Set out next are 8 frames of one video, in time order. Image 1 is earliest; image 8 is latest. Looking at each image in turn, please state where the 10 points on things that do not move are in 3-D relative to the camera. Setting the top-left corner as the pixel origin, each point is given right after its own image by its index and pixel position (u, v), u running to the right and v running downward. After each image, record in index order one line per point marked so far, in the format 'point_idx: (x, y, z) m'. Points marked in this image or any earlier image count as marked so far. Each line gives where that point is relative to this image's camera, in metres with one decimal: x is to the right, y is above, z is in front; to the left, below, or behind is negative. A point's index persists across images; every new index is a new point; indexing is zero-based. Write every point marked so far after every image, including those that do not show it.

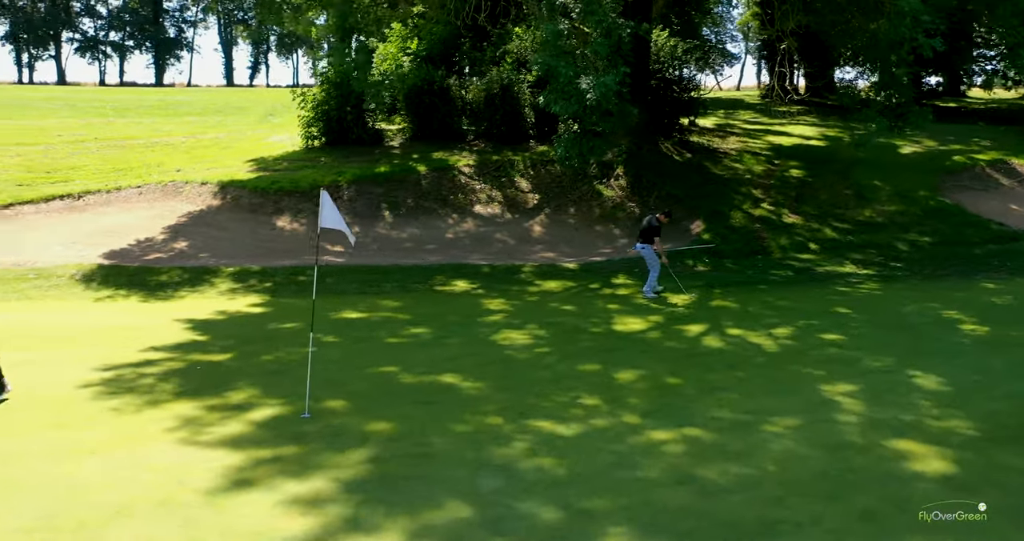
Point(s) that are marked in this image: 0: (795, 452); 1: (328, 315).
0: (+2.4, -1.5, +7.0) m
1: (-2.9, -0.7, +13.0) m
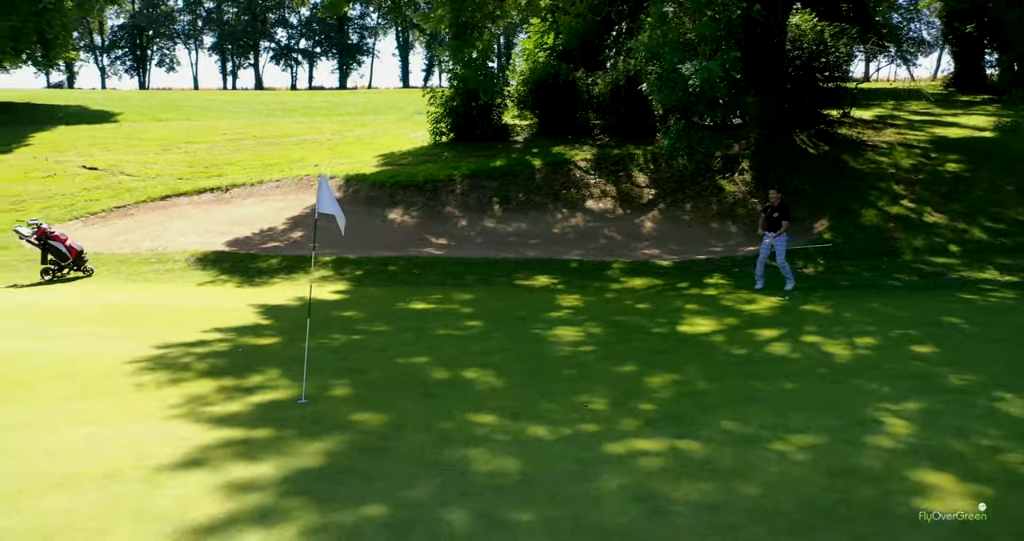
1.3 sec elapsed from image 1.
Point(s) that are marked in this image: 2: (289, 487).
0: (+2.1, -1.5, +6.0) m
1: (-1.9, -0.5, +13.0) m
2: (-1.6, -1.5, +5.8) m
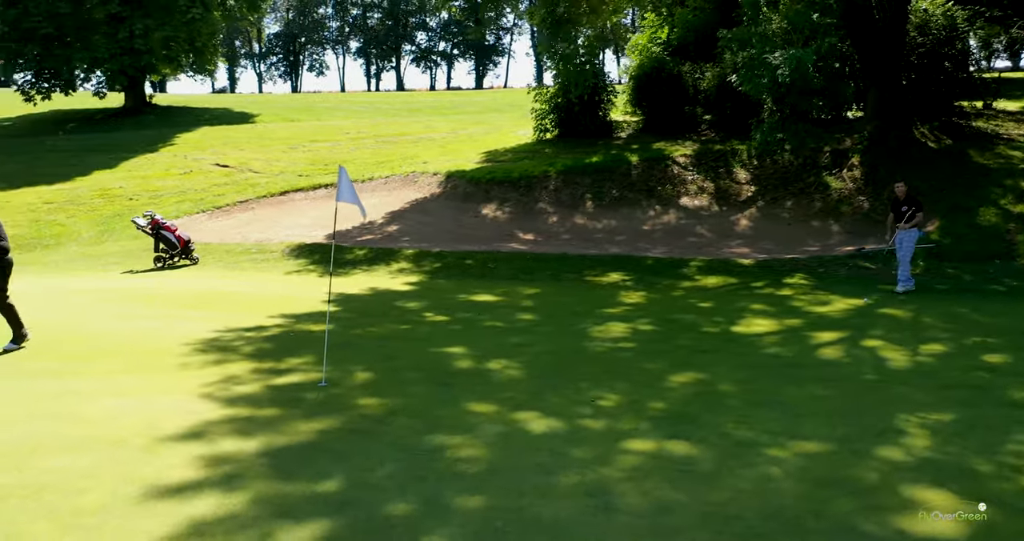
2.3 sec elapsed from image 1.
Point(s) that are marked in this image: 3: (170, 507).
0: (+1.8, -1.4, +5.6) m
1: (-0.9, -0.4, +13.2) m
2: (-1.9, -1.4, +6.1) m
3: (-2.2, -1.5, +5.2) m
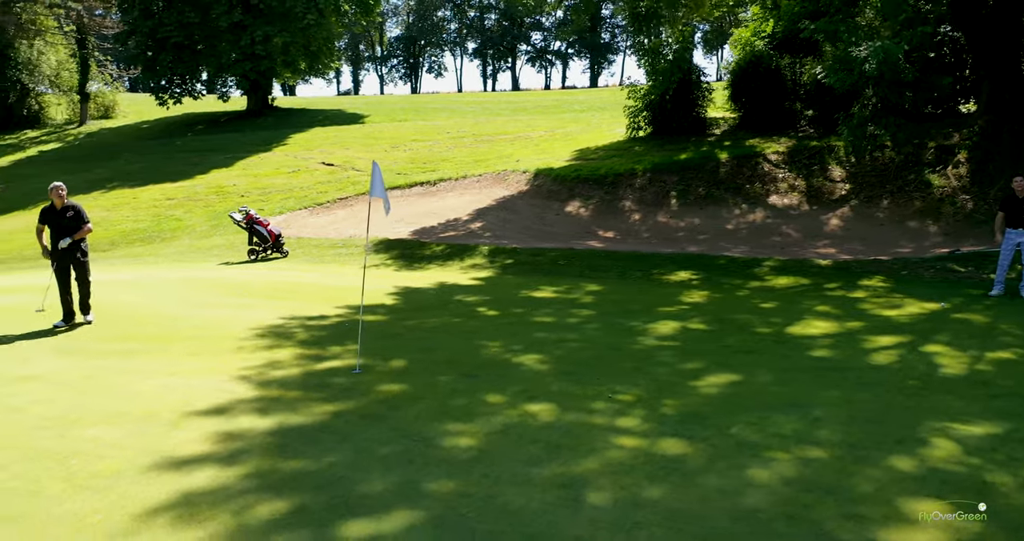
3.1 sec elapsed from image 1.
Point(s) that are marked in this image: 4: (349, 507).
0: (+1.6, -1.4, +5.5) m
1: (+0.1, -0.4, +13.3) m
2: (-1.9, -1.3, +6.4) m
3: (-2.4, -1.4, +5.6) m
4: (-1.0, -1.5, +5.2) m
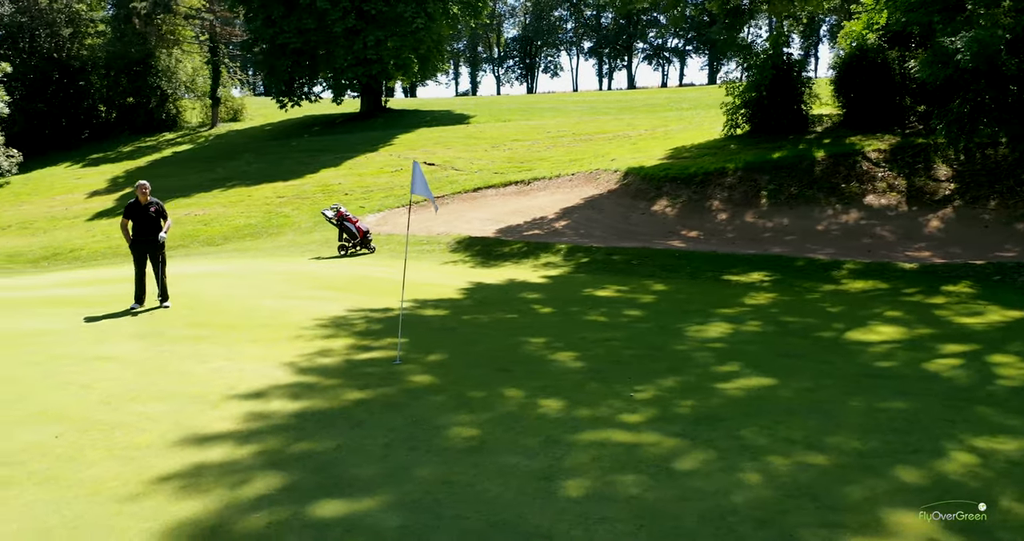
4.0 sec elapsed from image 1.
0: (+1.5, -1.4, +5.4) m
1: (+1.1, -0.3, +13.4) m
2: (-1.9, -1.3, +6.8) m
3: (-2.4, -1.4, +6.1) m
4: (-1.1, -1.4, +5.5) m
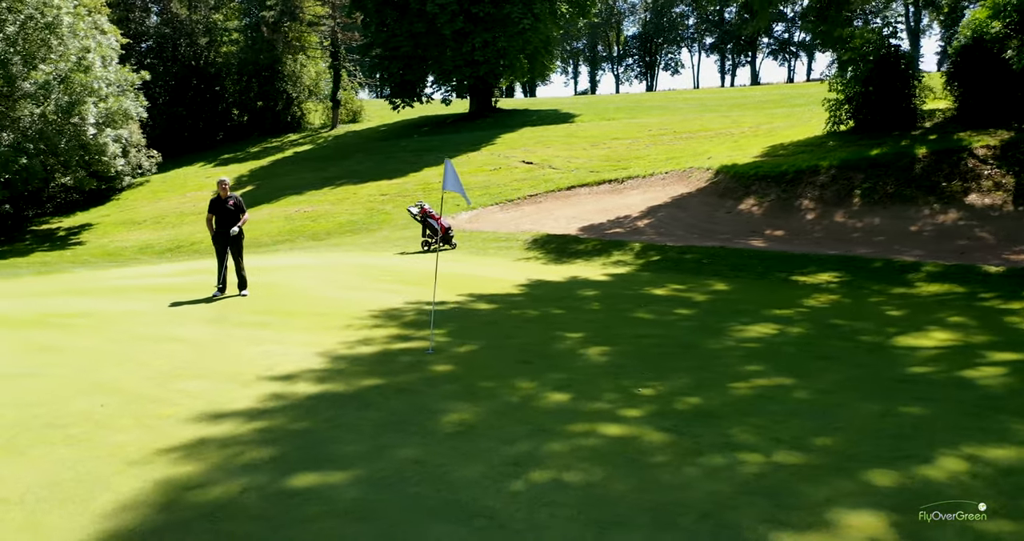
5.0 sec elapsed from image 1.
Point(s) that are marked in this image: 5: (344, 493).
0: (+1.3, -1.4, +5.4) m
1: (+2.1, -0.3, +13.4) m
2: (-1.9, -1.2, +7.3) m
3: (-2.5, -1.3, +6.7) m
4: (-1.3, -1.4, +5.9) m
5: (-1.1, -1.4, +5.3) m
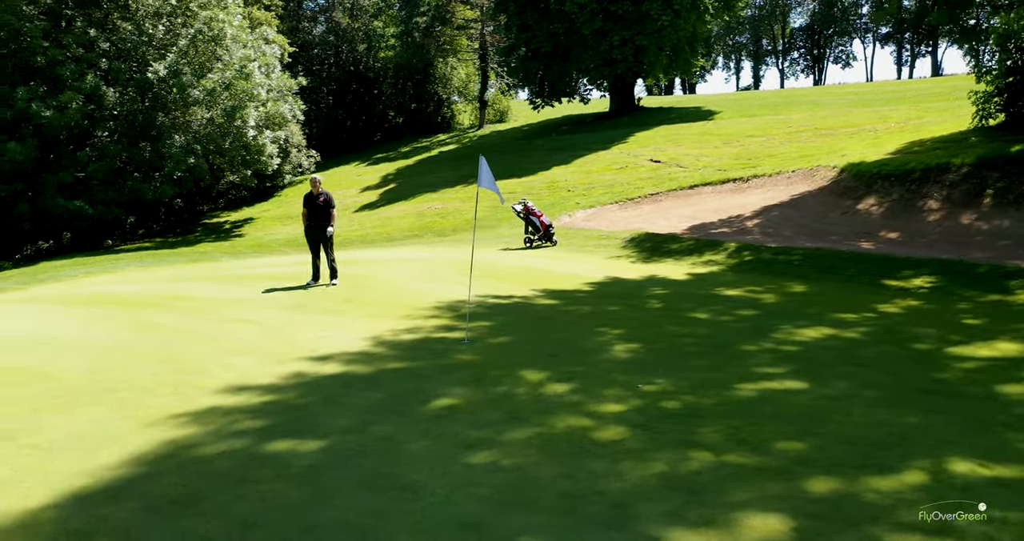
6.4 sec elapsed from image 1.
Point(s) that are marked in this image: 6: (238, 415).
0: (+0.8, -1.4, +5.4) m
1: (+3.2, -0.3, +13.1) m
2: (-1.8, -1.1, +7.9) m
3: (-2.6, -1.1, +7.5) m
4: (-1.6, -1.3, +6.4) m
5: (-1.5, -1.3, +5.8) m
6: (-2.3, -1.2, +6.9) m
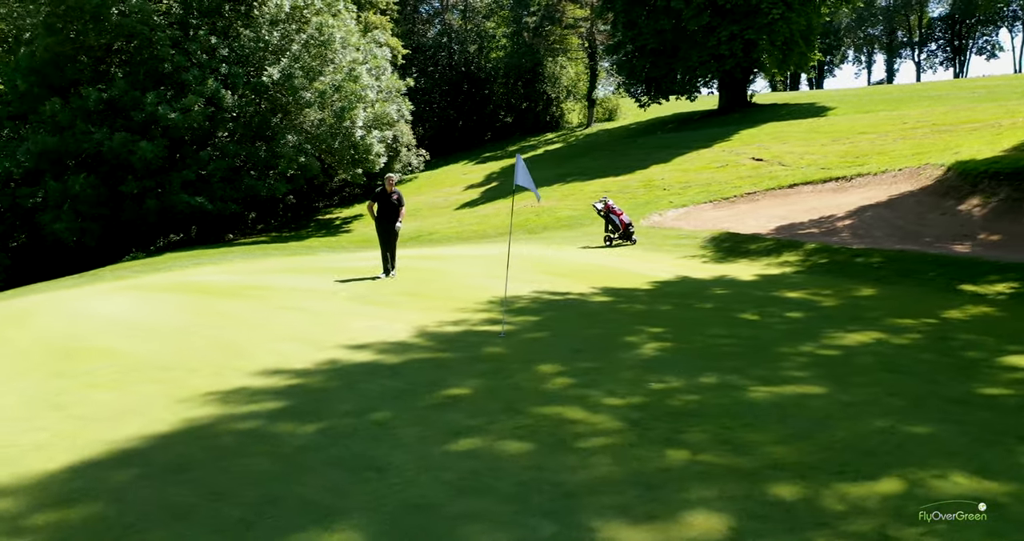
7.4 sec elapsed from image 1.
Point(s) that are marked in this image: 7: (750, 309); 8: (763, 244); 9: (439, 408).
0: (+0.6, -1.3, +5.5) m
1: (+4.1, -0.3, +12.7) m
2: (-1.7, -1.0, +8.4) m
3: (-2.5, -1.0, +8.0) m
4: (-1.7, -1.2, +6.8) m
5: (-1.6, -1.3, +6.2) m
6: (-2.3, -1.1, +7.4) m
7: (+3.3, -0.5, +11.3) m
8: (+5.4, +0.6, +17.3) m
9: (-0.6, -1.2, +6.9) m
